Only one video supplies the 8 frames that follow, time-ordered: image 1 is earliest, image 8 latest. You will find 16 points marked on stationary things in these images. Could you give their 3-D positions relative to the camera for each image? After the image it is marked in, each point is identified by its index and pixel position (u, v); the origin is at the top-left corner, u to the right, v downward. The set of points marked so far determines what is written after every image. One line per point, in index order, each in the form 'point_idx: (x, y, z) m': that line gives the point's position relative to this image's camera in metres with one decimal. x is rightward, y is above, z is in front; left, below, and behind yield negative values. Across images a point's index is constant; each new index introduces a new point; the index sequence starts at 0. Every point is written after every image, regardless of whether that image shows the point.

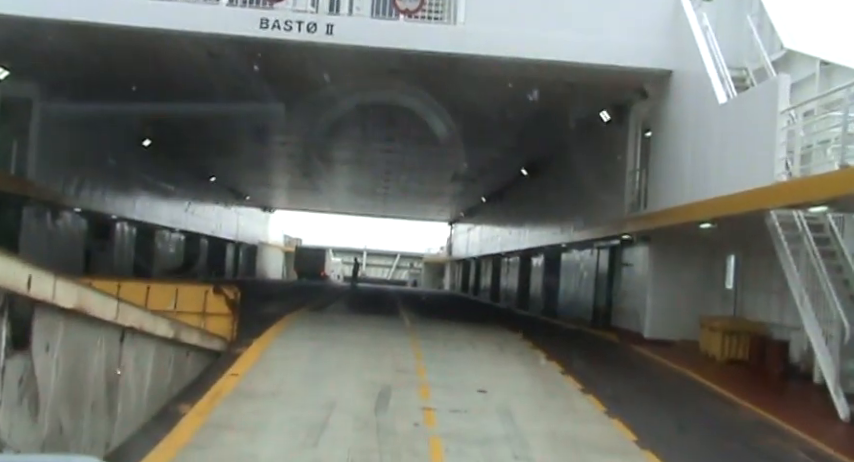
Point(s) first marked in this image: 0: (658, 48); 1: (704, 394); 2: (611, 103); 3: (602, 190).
0: (+4.5, +3.6, +13.8) m
1: (+4.4, -2.6, +11.2) m
2: (+4.3, +3.0, +16.7) m
3: (+4.7, +1.1, +19.1) m
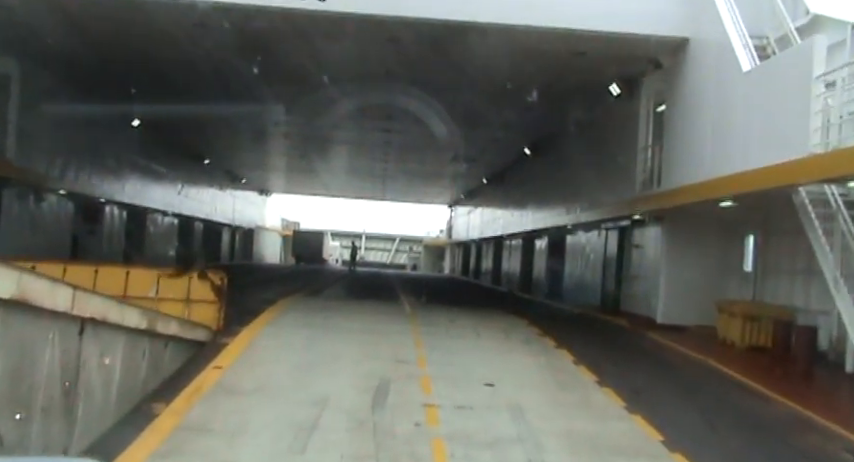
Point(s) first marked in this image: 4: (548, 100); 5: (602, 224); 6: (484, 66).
0: (+4.5, +3.9, +12.8) m
1: (+4.4, -2.2, +10.3) m
2: (+4.3, +3.5, +15.7) m
3: (+4.7, +1.6, +18.1) m
4: (+3.4, +3.6, +19.1) m
5: (+4.9, +0.2, +19.7) m
6: (+1.3, +3.8, +15.9) m
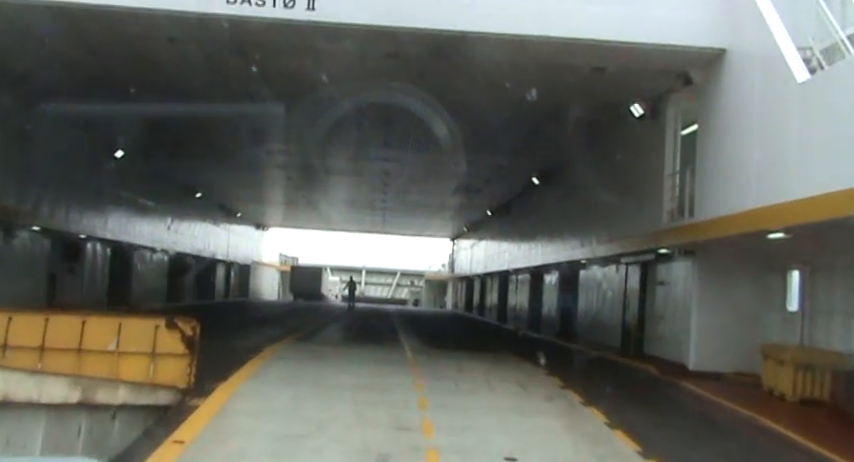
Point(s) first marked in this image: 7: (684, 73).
0: (+4.5, +3.4, +11.4) m
1: (+4.5, -2.7, +8.6) m
2: (+4.4, +2.7, +14.2) m
3: (+4.8, +0.8, +16.6) m
4: (+3.5, +2.7, +17.6) m
5: (+5.0, -0.7, +18.1) m
6: (+1.3, +3.0, +14.5) m
7: (+4.6, +2.8, +12.7) m
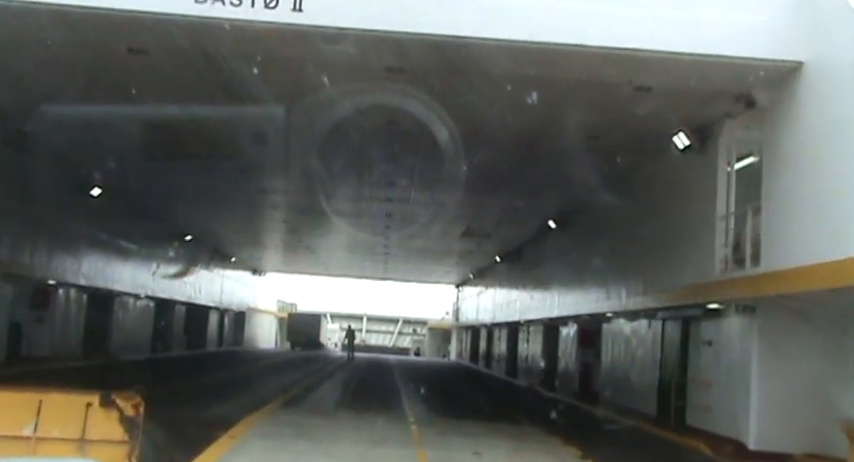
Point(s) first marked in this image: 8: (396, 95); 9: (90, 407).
0: (+4.7, +2.7, +9.4) m
1: (+4.6, -3.2, +6.2) m
2: (+4.5, +1.9, +12.2) m
3: (+4.9, -0.2, +14.4) m
4: (+3.6, +1.6, +15.6) m
5: (+5.1, -1.8, +15.8) m
6: (+1.5, +2.2, +12.5) m
7: (+4.8, +2.1, +10.7) m
8: (-0.6, +2.3, +13.1) m
9: (-3.6, -1.9, +7.7) m
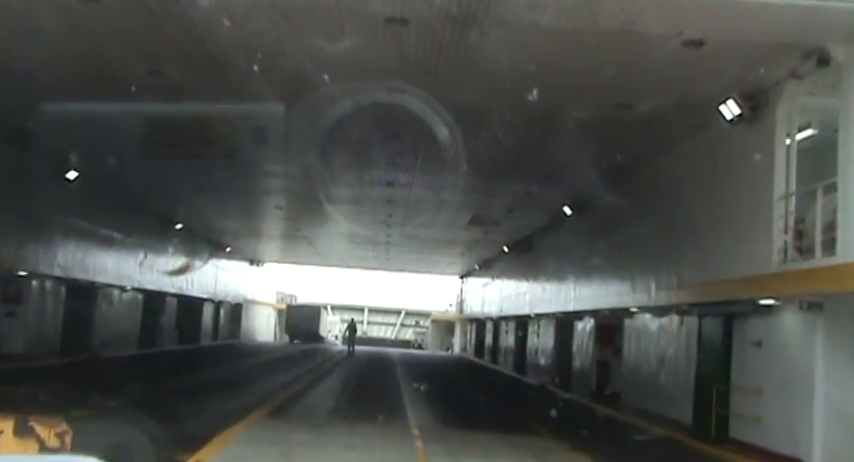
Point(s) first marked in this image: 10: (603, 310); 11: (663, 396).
0: (+4.8, +2.9, +7.6) m
1: (+4.7, -3.0, +4.5) m
2: (+4.6, +2.1, +10.4) m
3: (+5.1, 0.0, +12.6) m
4: (+3.8, +1.9, +13.8) m
5: (+5.2, -1.5, +14.0) m
6: (+1.6, +2.4, +10.6) m
7: (+4.9, +2.3, +8.8) m
8: (-0.5, +2.6, +11.3) m
9: (-3.6, -1.7, +5.9) m
10: (+4.9, -2.2, +19.9) m
11: (+5.3, -3.8, +16.1) m
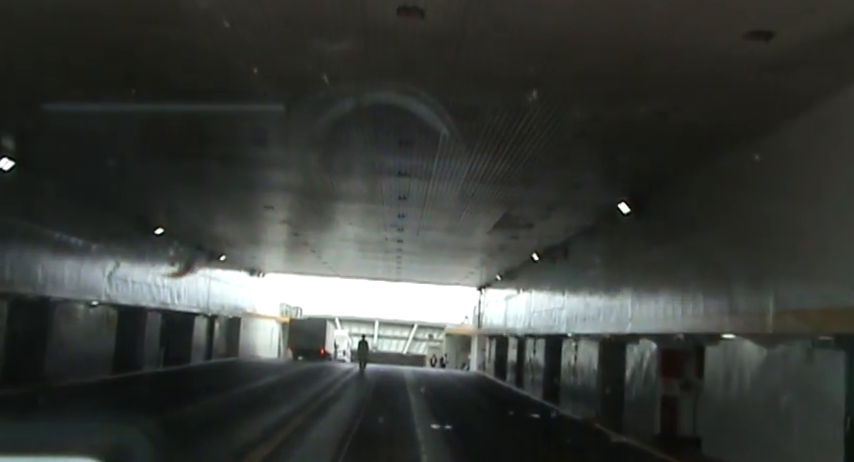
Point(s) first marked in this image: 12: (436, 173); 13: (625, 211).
0: (+5.1, +3.0, +3.4) m
1: (+4.9, -2.9, +0.2) m
2: (+5.0, +2.2, +6.1) m
3: (+5.4, +0.1, +8.4) m
4: (+4.2, +1.9, +9.6) m
5: (+5.6, -1.5, +9.8) m
6: (+1.9, +2.5, +6.5) m
7: (+5.2, +2.4, +4.6) m
8: (-0.2, +2.6, +7.1) m
9: (-3.3, -1.6, +1.8) m
10: (+5.4, -2.3, +15.7) m
11: (+5.7, -3.7, +11.8) m
12: (+0.2, +1.5, +17.3) m
13: (+5.0, +0.5, +18.3) m
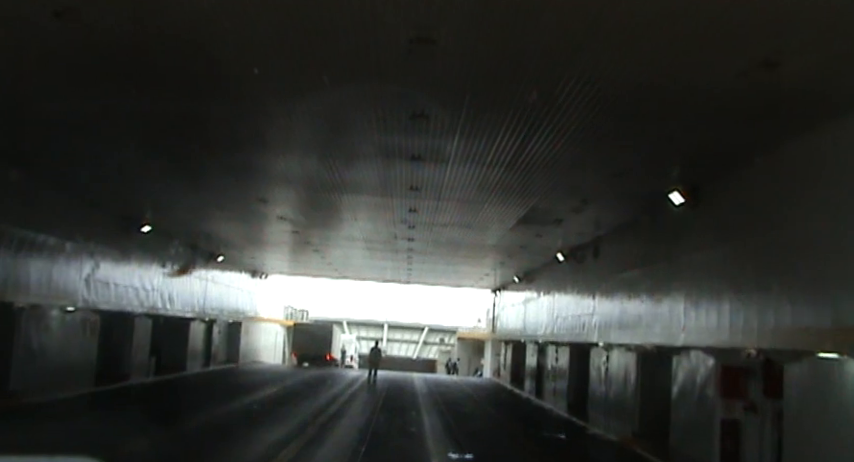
0: (+5.2, +3.1, +0.8) m
1: (+5.1, -2.7, -2.4) m
2: (+5.2, +2.3, +3.6) m
3: (+5.7, +0.2, +5.8) m
4: (+4.4, +2.0, +7.0) m
5: (+5.9, -1.3, +7.1) m
6: (+2.2, +2.6, +3.9) m
7: (+5.4, +2.5, +2.0) m
8: (+0.1, +2.8, +4.6) m
9: (-3.1, -1.4, -0.7) m
10: (+5.8, -2.1, +13.1) m
11: (+6.0, -3.6, +9.2) m
12: (+0.5, +1.6, +14.8) m
13: (+5.4, +0.6, +15.7) m
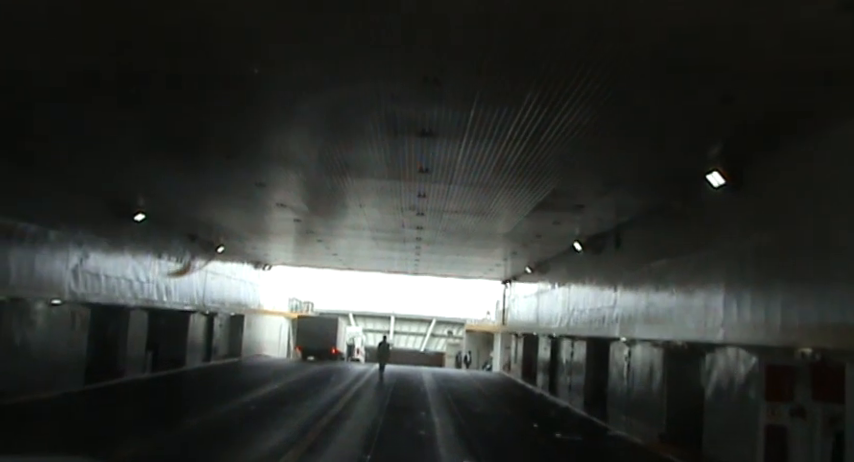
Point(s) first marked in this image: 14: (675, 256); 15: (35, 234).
0: (+5.3, +3.3, -0.7) m
1: (+5.1, -2.7, -3.8) m
2: (+5.3, +2.5, +2.1) m
3: (+5.8, +0.4, +4.3) m
4: (+4.5, +2.2, +5.5) m
5: (+6.0, -1.1, +5.7) m
6: (+2.3, +2.8, +2.5) m
7: (+5.5, +2.7, +0.5) m
8: (+0.2, +2.9, +3.2) m
9: (-3.0, -1.4, -2.1) m
10: (+6.0, -1.9, +11.6) m
11: (+6.2, -3.4, +7.7) m
12: (+0.8, +1.9, +13.3) m
13: (+5.6, +0.9, +14.2) m
14: (+5.8, -0.6, +16.8) m
15: (-10.0, -0.1, +18.3) m
